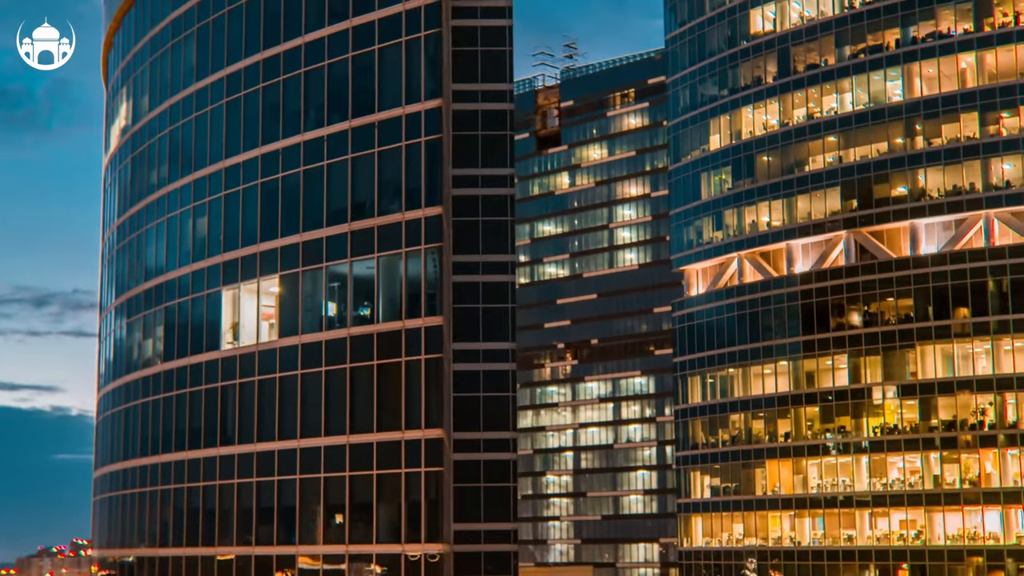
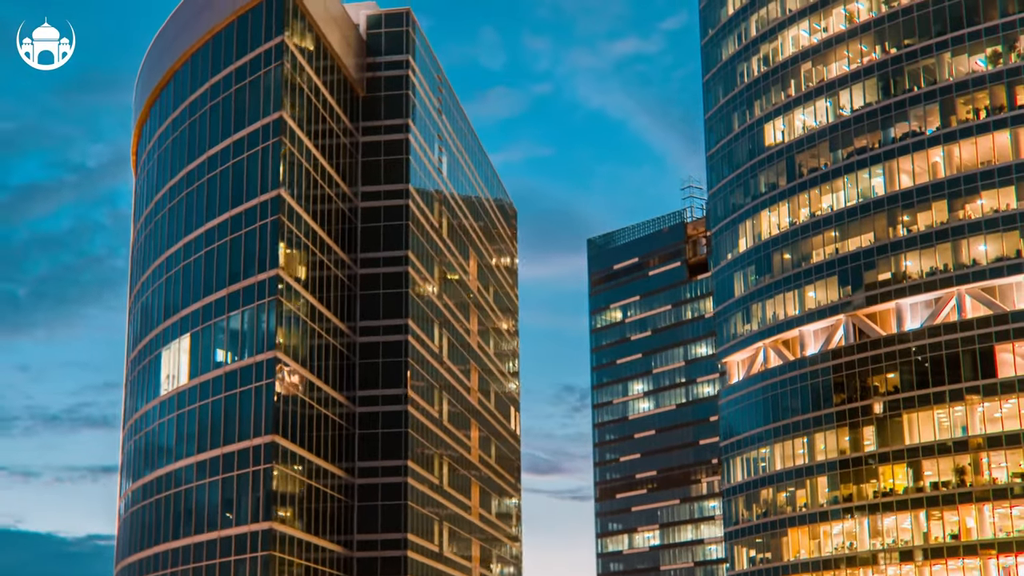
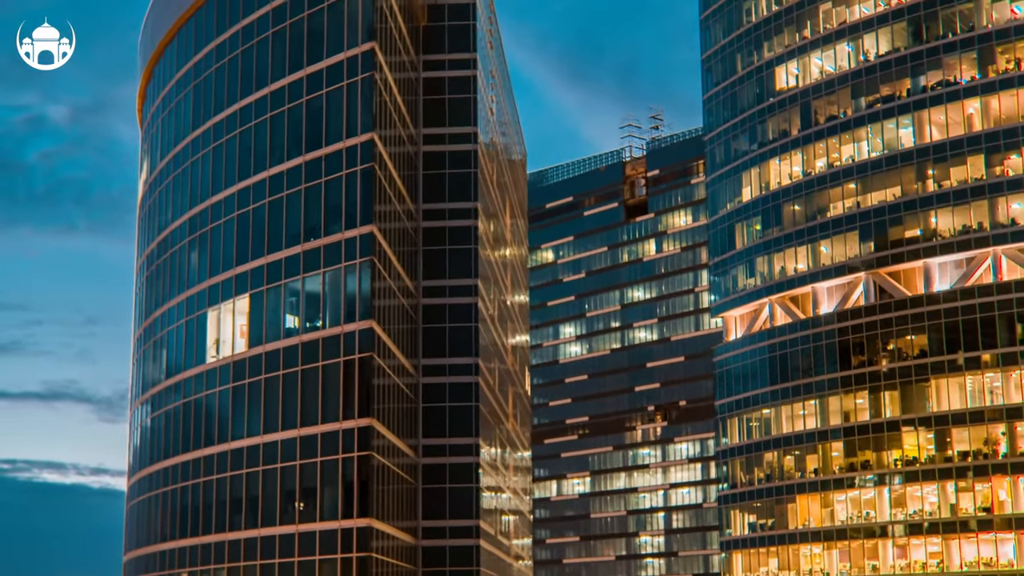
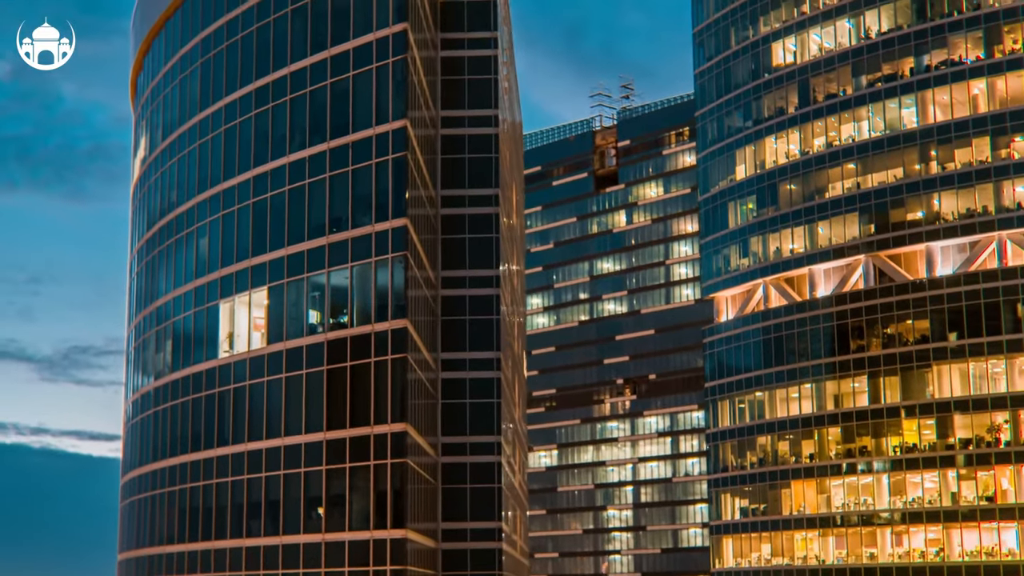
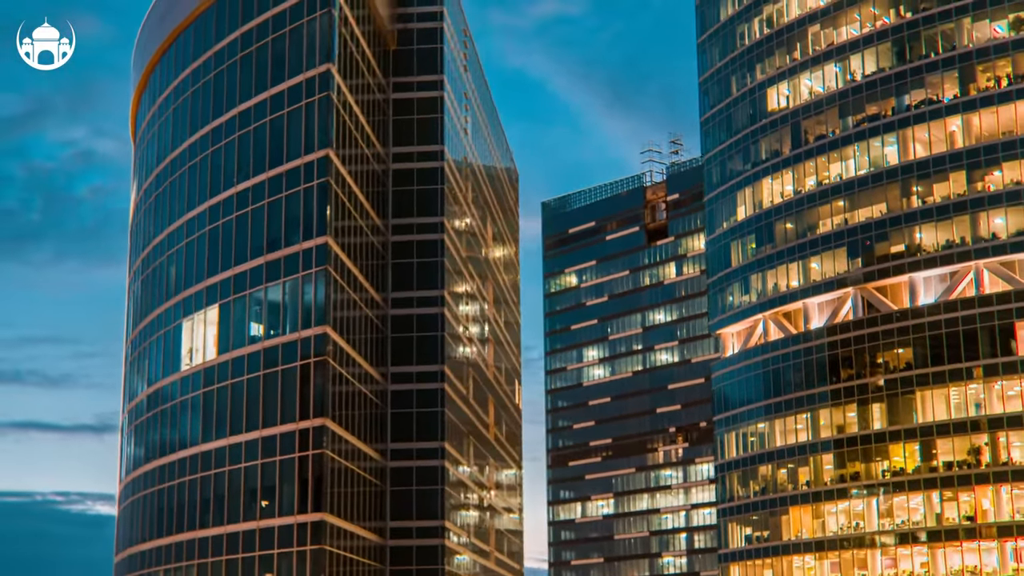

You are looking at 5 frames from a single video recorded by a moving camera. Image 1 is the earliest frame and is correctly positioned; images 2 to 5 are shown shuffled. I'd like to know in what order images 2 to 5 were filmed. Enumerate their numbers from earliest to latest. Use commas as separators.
4, 3, 5, 2
